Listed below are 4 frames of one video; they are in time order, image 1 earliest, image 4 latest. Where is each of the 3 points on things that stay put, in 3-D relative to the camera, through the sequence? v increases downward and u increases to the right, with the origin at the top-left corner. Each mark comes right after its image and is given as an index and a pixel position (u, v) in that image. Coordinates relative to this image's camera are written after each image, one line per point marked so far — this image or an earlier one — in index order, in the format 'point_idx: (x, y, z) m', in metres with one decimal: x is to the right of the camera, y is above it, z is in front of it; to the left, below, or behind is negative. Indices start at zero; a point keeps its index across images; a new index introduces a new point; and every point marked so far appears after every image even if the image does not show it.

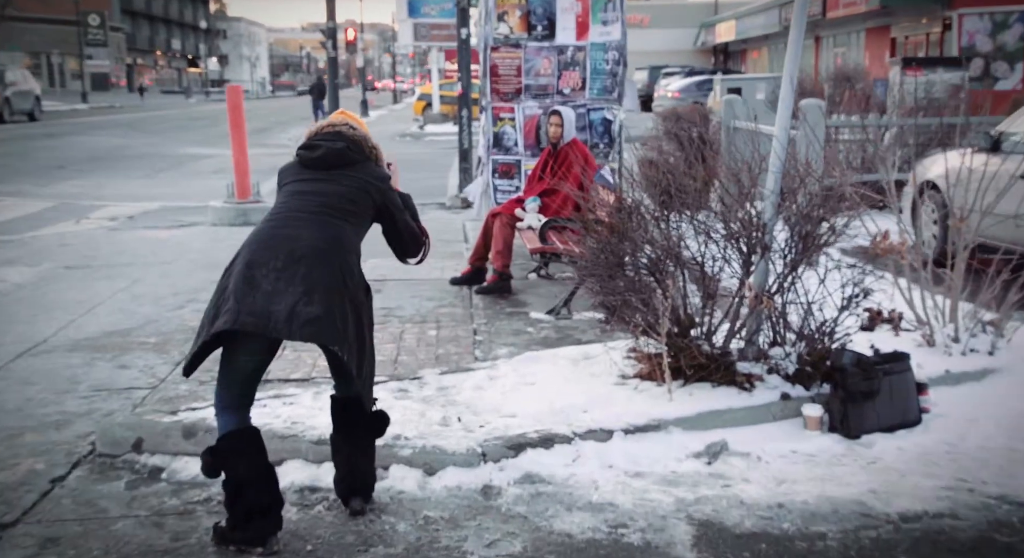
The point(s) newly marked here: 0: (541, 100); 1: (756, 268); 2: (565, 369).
0: (+0.3, +1.8, +9.2) m
1: (+1.3, +0.1, +4.6) m
2: (+0.3, -0.5, +5.0) m
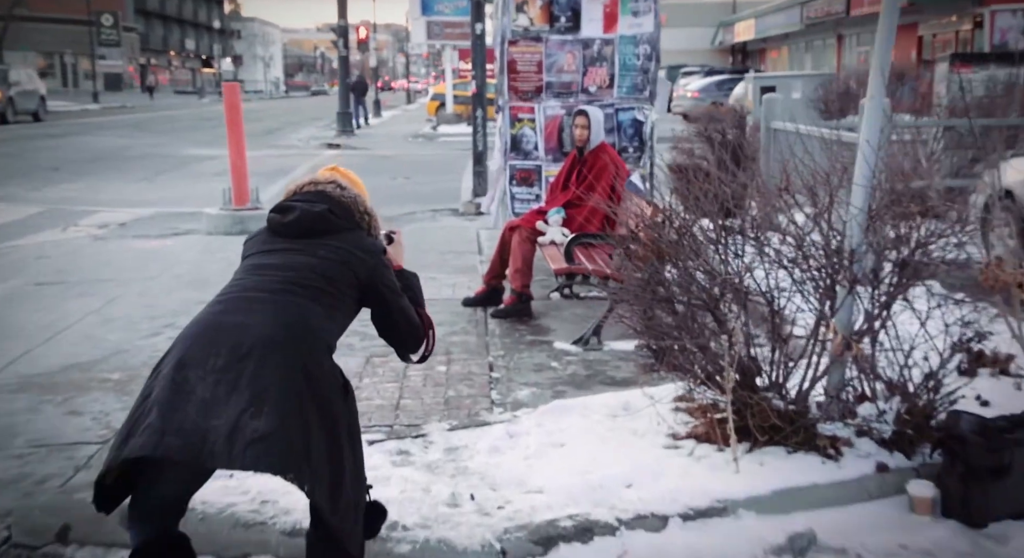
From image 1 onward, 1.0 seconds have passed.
0: (+0.5, +1.7, +8.3) m
1: (+1.4, -0.1, +3.7) m
2: (+0.4, -0.7, +4.1) m
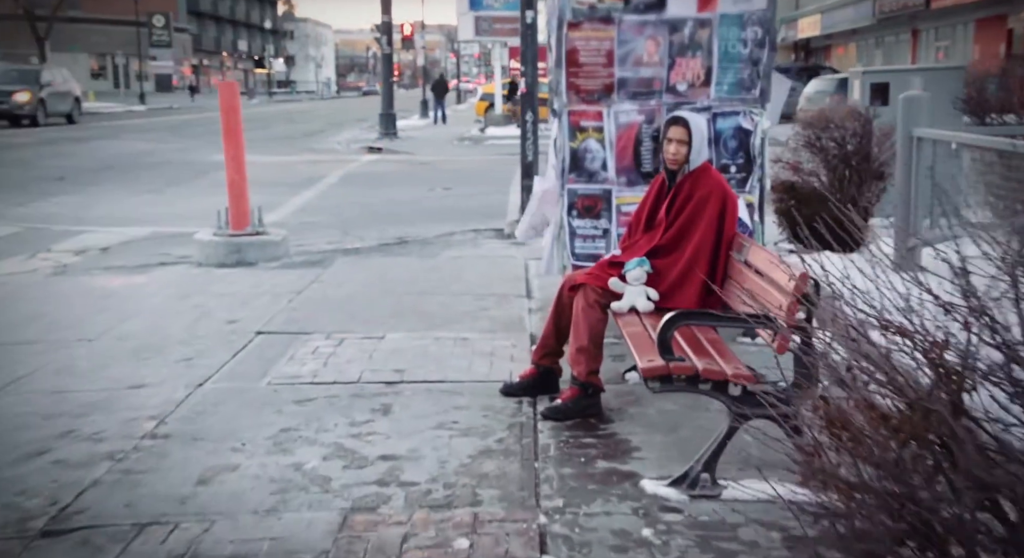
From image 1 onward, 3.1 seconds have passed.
0: (+0.9, +1.2, +6.1) m
1: (+1.5, -0.5, +1.5) m
2: (+0.6, -1.1, +1.9) m
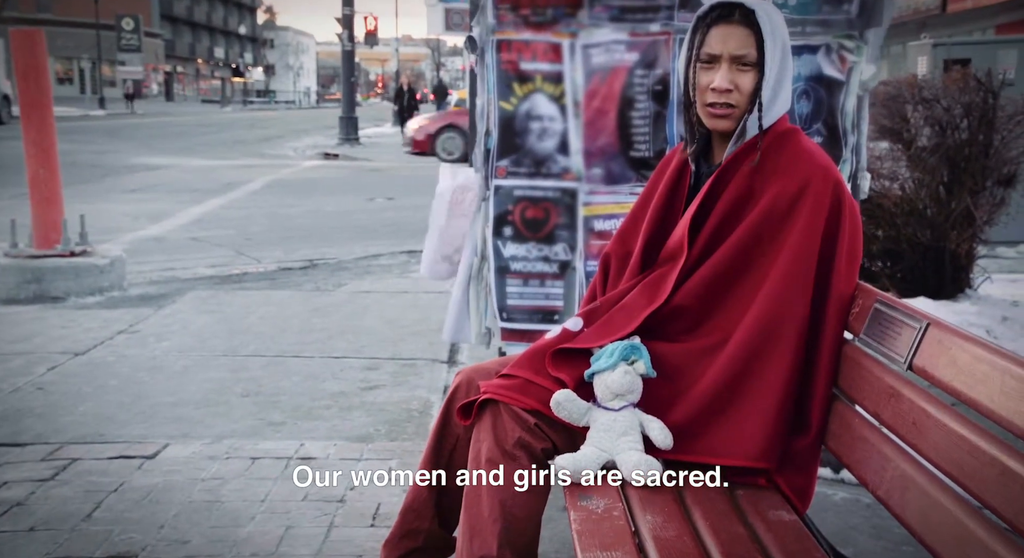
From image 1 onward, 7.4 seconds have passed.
0: (+0.5, +0.9, +3.3) m
1: (+1.1, -0.8, -1.3) m
2: (+0.2, -1.3, -0.9) m
